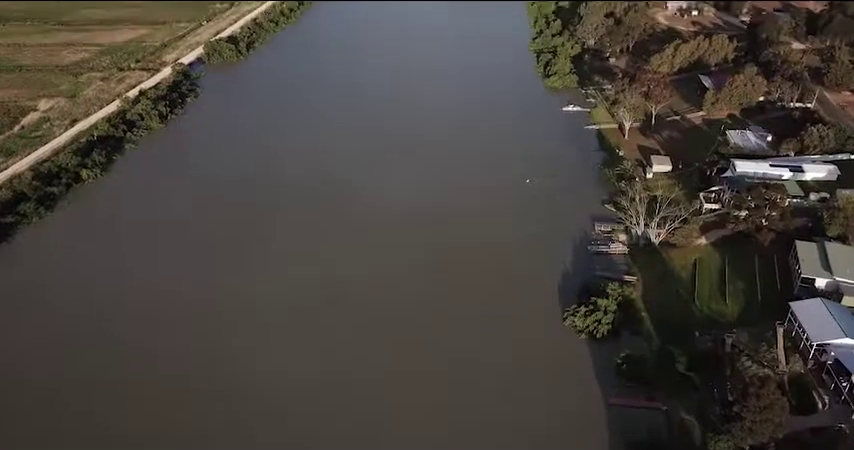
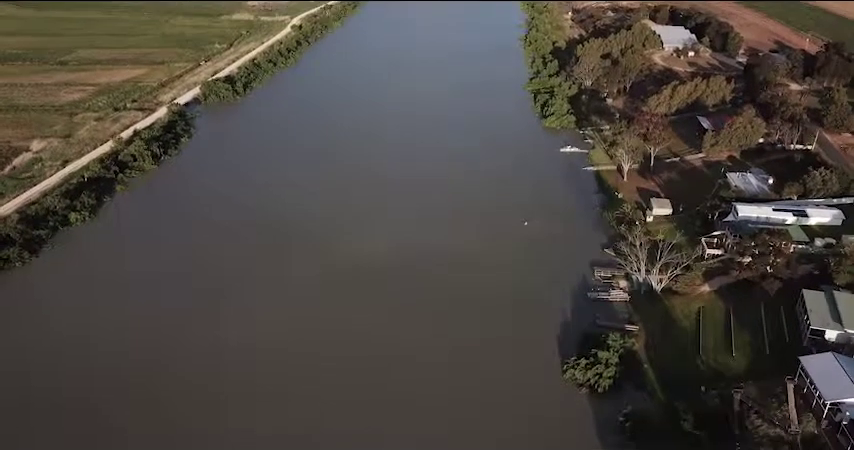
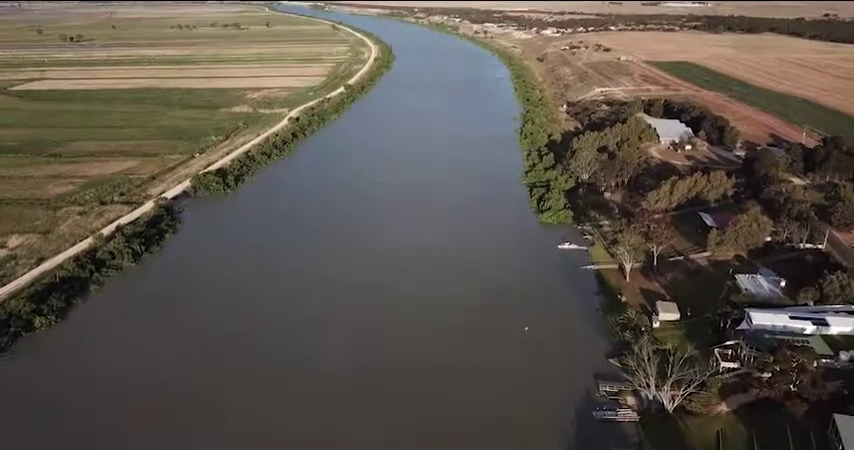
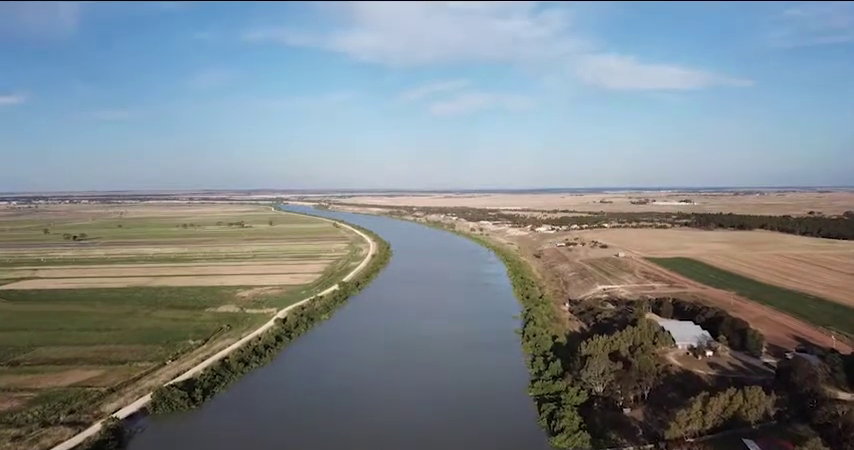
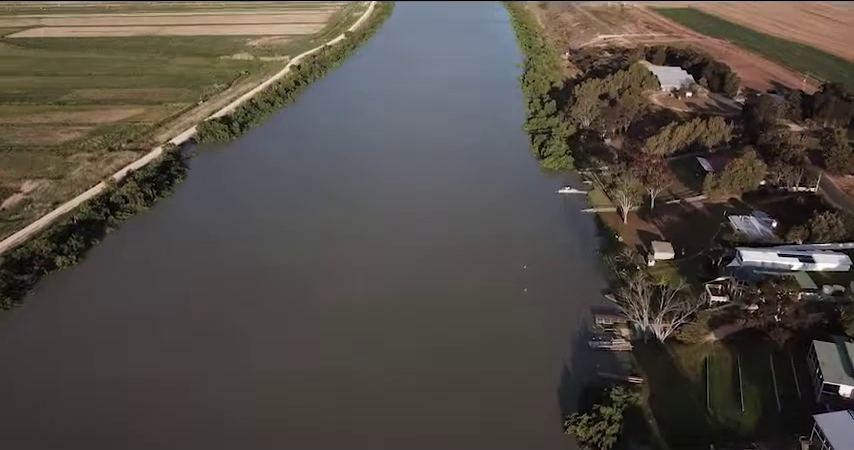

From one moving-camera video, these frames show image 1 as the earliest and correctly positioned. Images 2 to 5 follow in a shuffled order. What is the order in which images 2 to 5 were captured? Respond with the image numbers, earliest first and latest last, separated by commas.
2, 5, 3, 4
